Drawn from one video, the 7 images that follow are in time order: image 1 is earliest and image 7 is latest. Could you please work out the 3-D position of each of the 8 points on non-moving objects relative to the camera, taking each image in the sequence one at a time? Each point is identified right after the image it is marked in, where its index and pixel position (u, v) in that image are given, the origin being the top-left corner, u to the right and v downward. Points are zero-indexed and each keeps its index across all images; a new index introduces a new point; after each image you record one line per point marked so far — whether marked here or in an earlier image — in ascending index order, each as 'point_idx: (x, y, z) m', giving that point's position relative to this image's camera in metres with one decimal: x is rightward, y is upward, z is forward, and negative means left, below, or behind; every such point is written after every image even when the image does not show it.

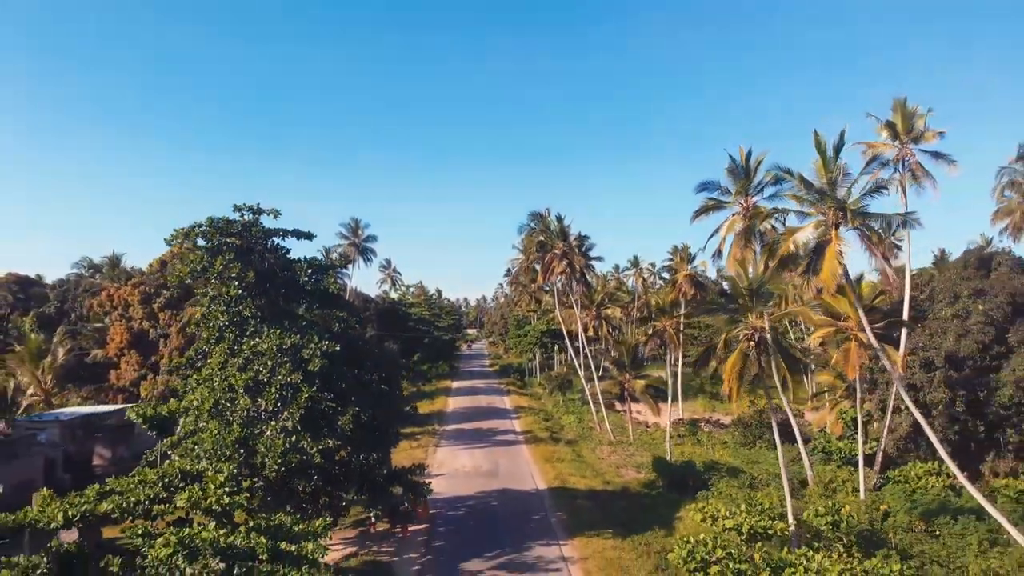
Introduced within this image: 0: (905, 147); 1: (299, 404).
0: (+13.0, +4.7, +18.9) m
1: (-5.2, -2.8, +14.0) m
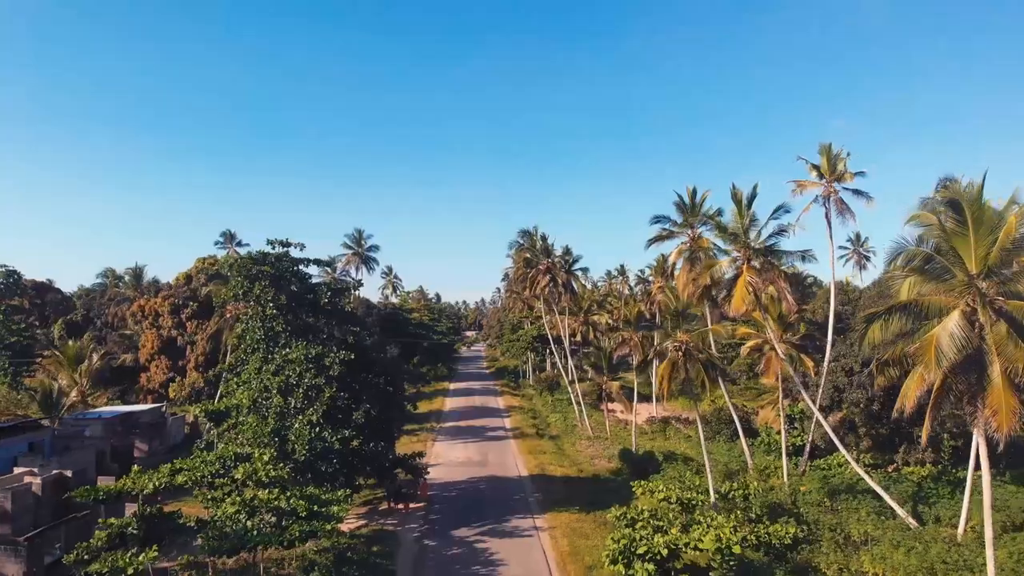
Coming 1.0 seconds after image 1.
0: (+12.4, +4.0, +22.4) m
1: (-5.7, -3.4, +17.4) m
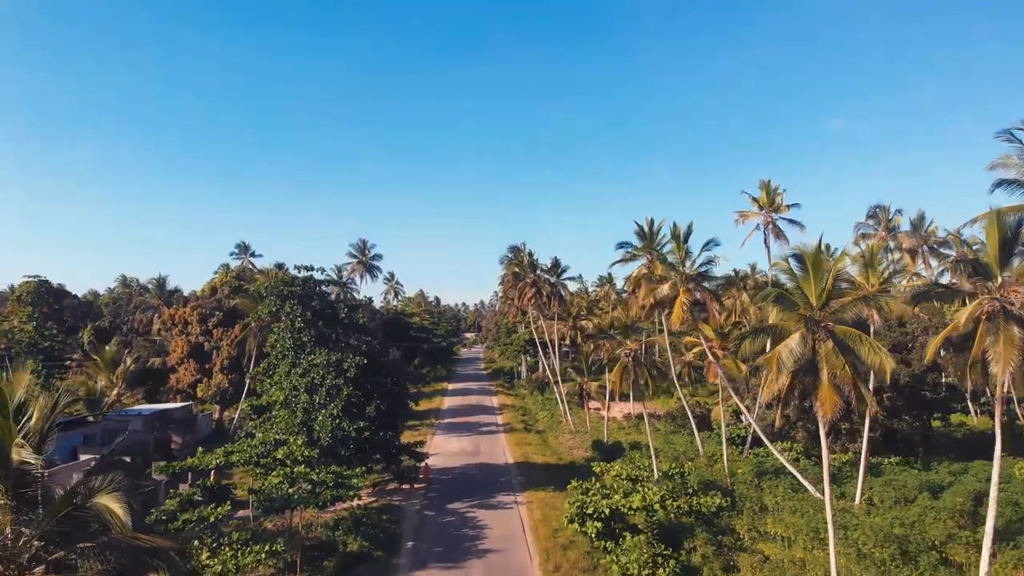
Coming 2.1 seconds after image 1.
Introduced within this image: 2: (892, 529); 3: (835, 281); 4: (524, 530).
0: (+11.8, +3.4, +26.3) m
1: (-6.3, -4.1, +21.4) m
2: (+11.5, -7.3, +17.4) m
3: (+7.5, +0.2, +13.5) m
4: (+0.4, -8.2, +19.4) m
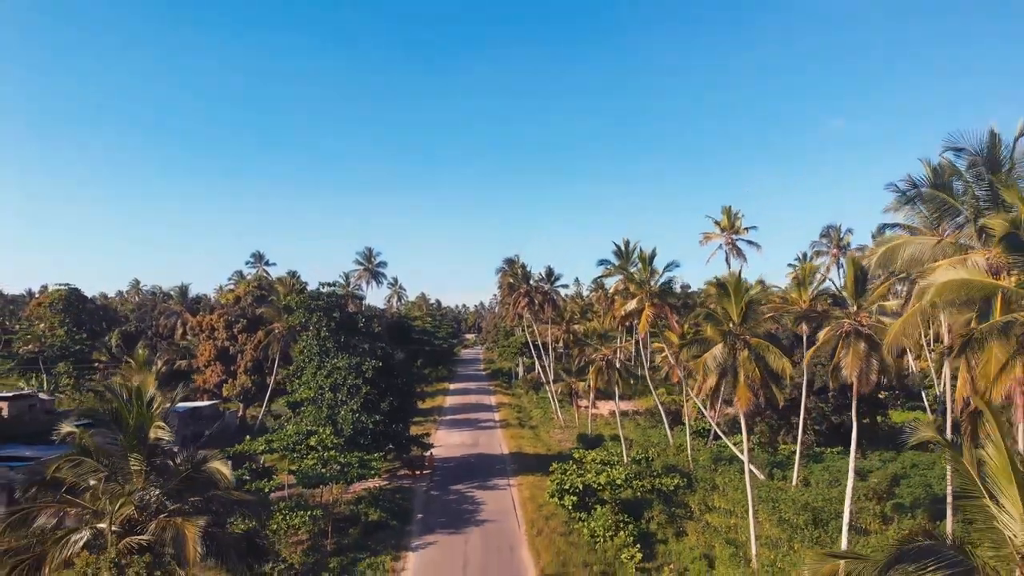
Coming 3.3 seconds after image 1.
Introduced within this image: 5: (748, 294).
0: (+11.5, +2.7, +30.2) m
1: (-6.7, -4.8, +25.3) m
2: (+11.2, -7.9, +21.3) m
3: (+7.1, -0.4, +17.4) m
4: (+0.1, -8.8, +23.3) m
5: (+7.2, -0.2, +17.6) m
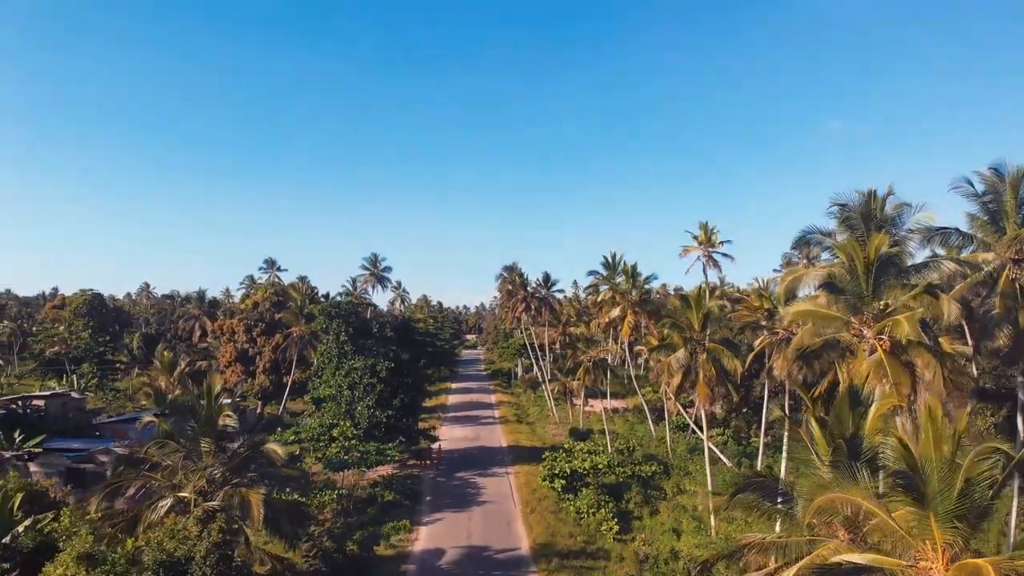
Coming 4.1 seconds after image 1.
0: (+11.3, +2.3, +33.5) m
1: (-6.8, -5.2, +28.5) m
2: (+11.1, -8.4, +24.5) m
3: (+7.0, -0.9, +20.6) m
4: (0.0, -9.3, +26.5) m
5: (+7.1, -0.7, +20.8) m
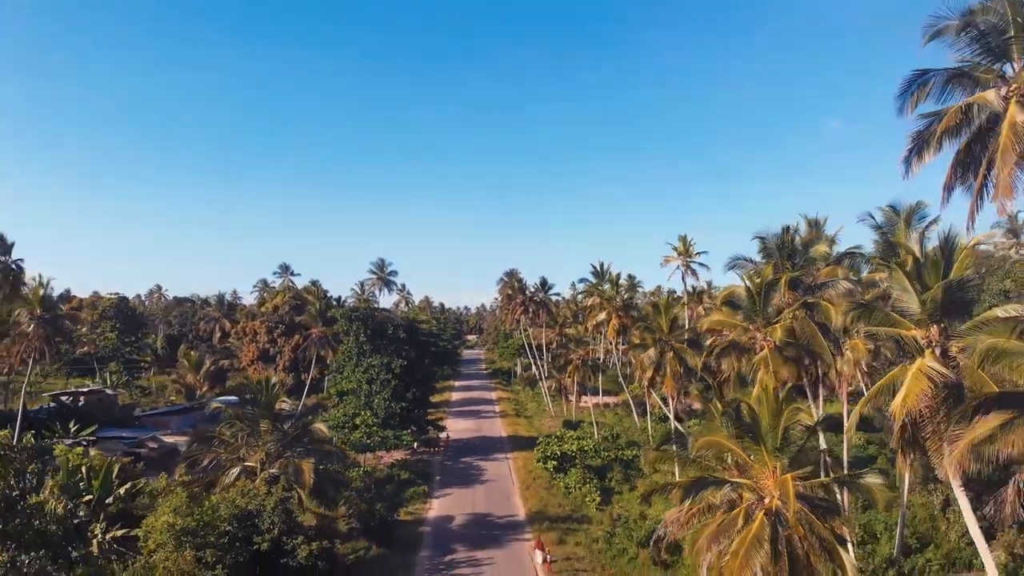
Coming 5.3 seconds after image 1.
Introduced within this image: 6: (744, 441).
0: (+11.3, +1.9, +37.4) m
1: (-6.9, -5.6, +32.5) m
2: (+11.0, -8.8, +28.4) m
3: (+6.9, -1.3, +24.5) m
4: (-0.1, -9.7, +30.4) m
5: (+7.0, -1.0, +24.8) m
6: (+4.3, -2.9, +10.8) m
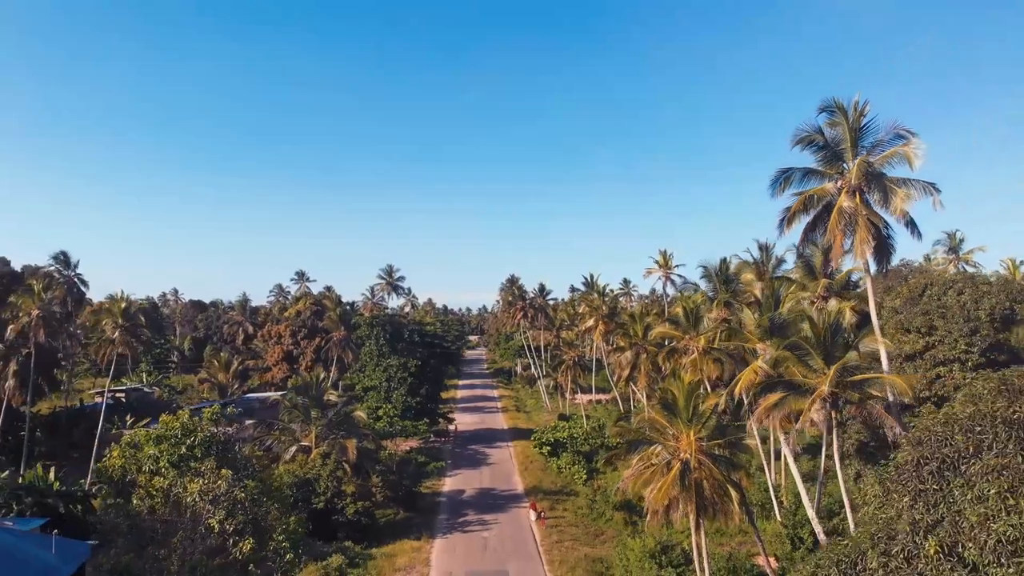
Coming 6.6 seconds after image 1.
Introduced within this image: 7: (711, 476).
0: (+11.3, +1.2, +42.4) m
1: (-6.8, -6.3, +37.5) m
2: (+11.0, -9.4, +33.4) m
3: (+6.9, -1.9, +29.5) m
4: (-0.1, -10.4, +35.4) m
5: (+7.0, -1.7, +29.8) m
6: (+4.3, -3.5, +15.8) m
7: (+5.2, -5.0, +15.1) m
